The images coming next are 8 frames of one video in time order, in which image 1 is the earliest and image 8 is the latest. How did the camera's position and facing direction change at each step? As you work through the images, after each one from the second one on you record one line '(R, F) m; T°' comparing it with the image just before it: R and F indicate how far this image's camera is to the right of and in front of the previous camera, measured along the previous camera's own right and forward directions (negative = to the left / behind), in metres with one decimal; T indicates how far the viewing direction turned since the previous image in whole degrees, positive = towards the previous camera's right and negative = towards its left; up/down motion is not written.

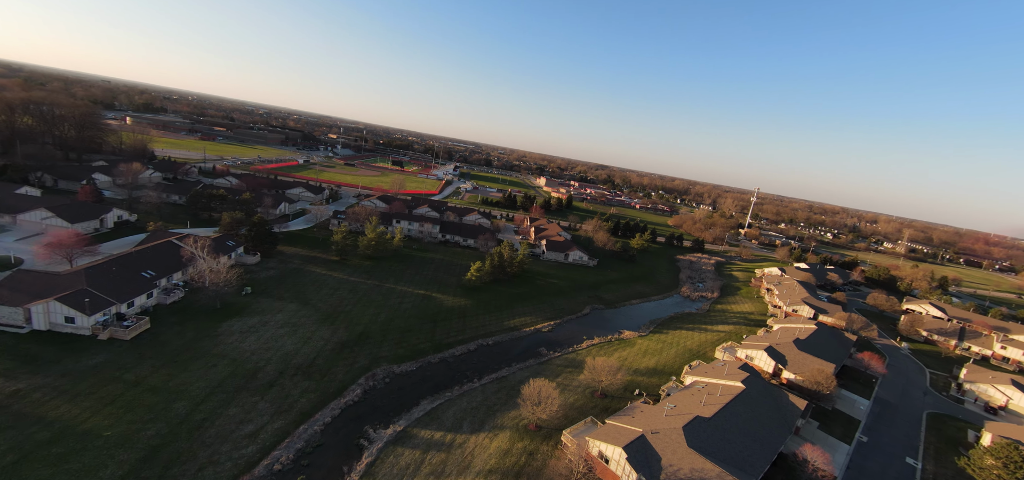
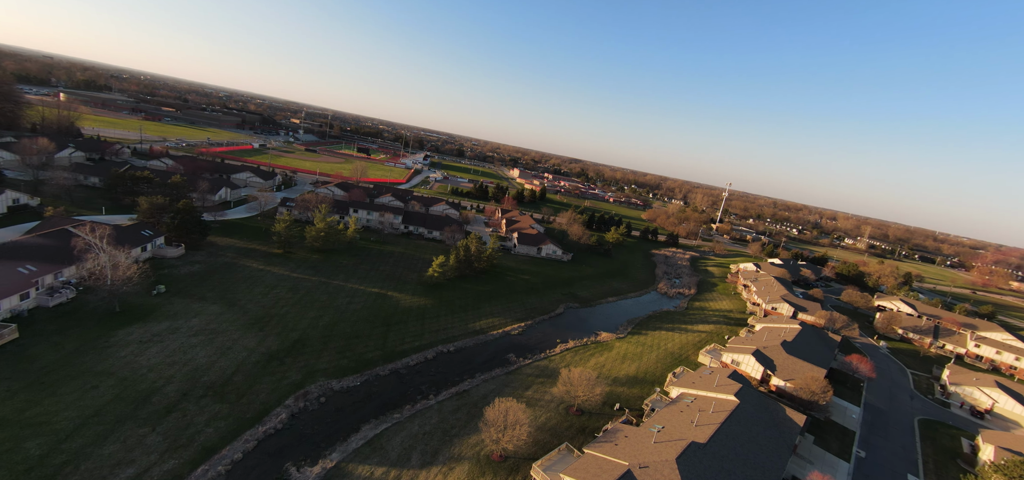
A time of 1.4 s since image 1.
(+0.6, +4.4) m; +4°
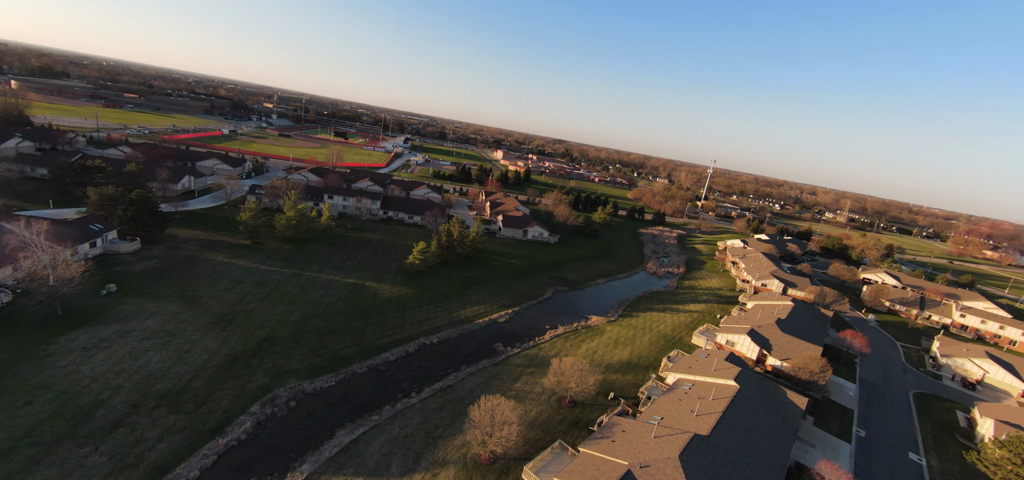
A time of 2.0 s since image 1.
(+0.2, +2.0) m; +2°
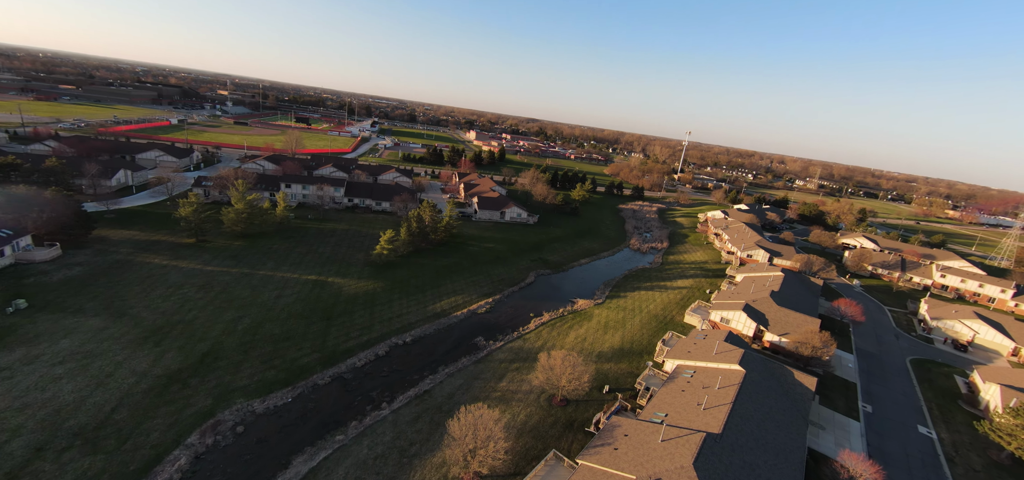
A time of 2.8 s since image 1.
(+0.1, +2.9) m; +3°
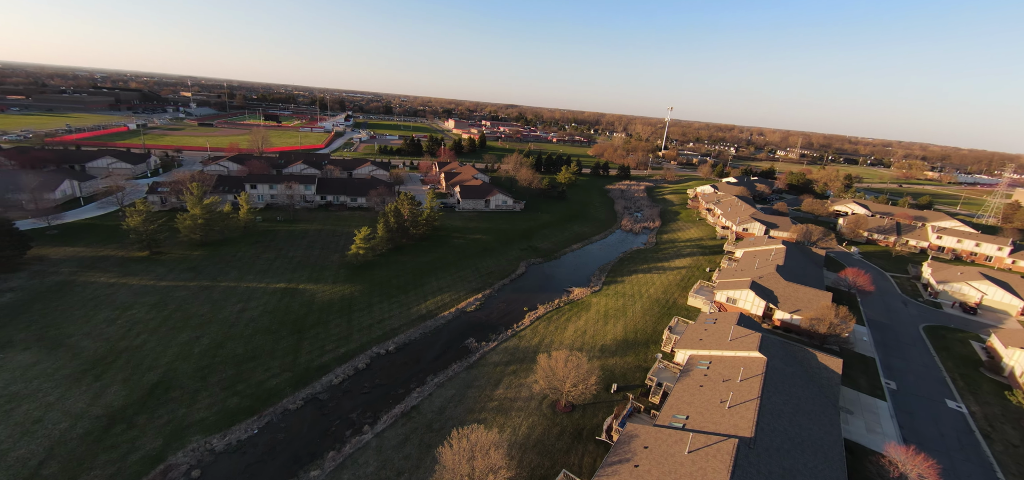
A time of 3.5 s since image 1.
(0.0, +2.5) m; +2°
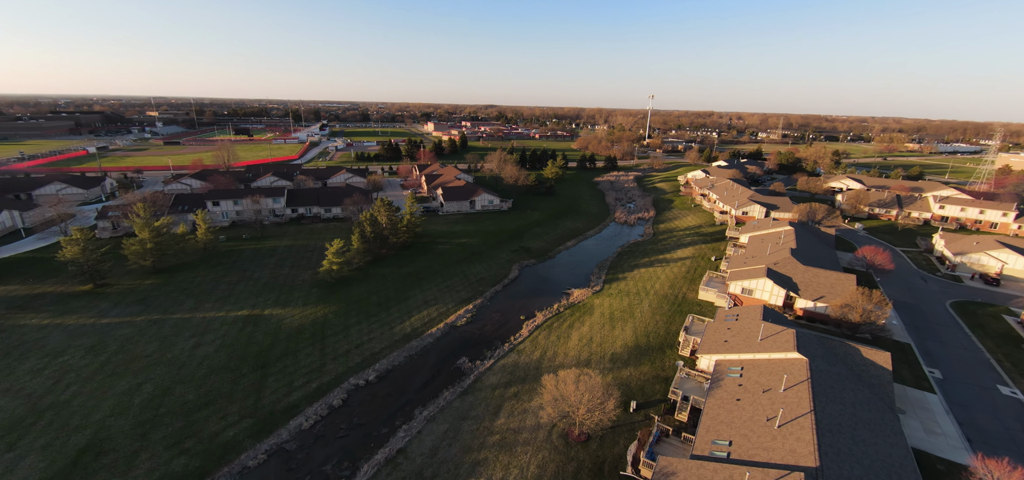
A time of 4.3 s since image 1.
(-0.1, +2.9) m; +2°
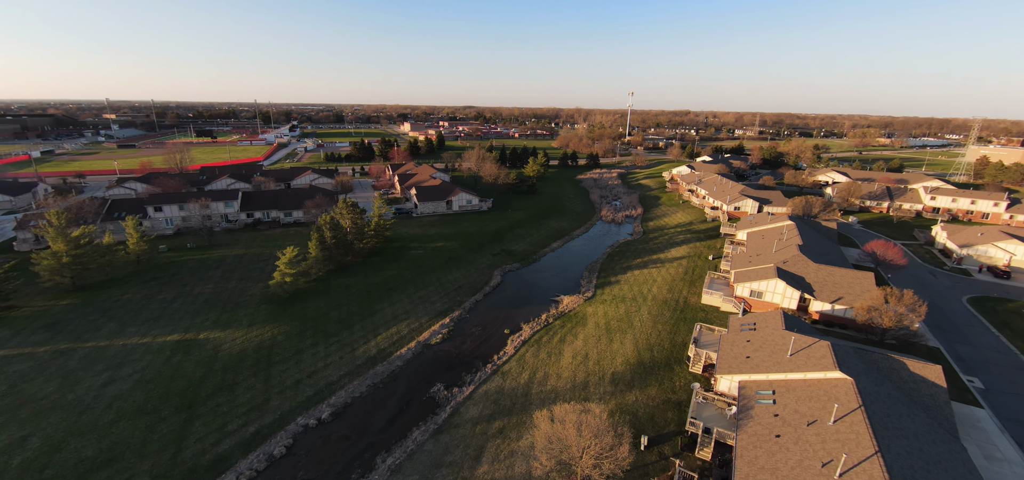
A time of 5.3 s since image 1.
(+0.1, +3.3) m; +3°
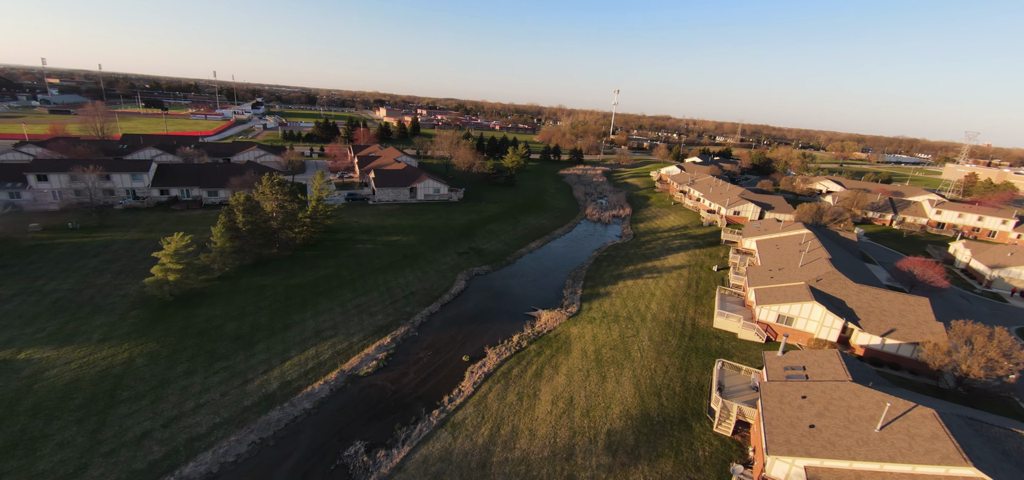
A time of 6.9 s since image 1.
(+0.4, +5.5) m; +3°
